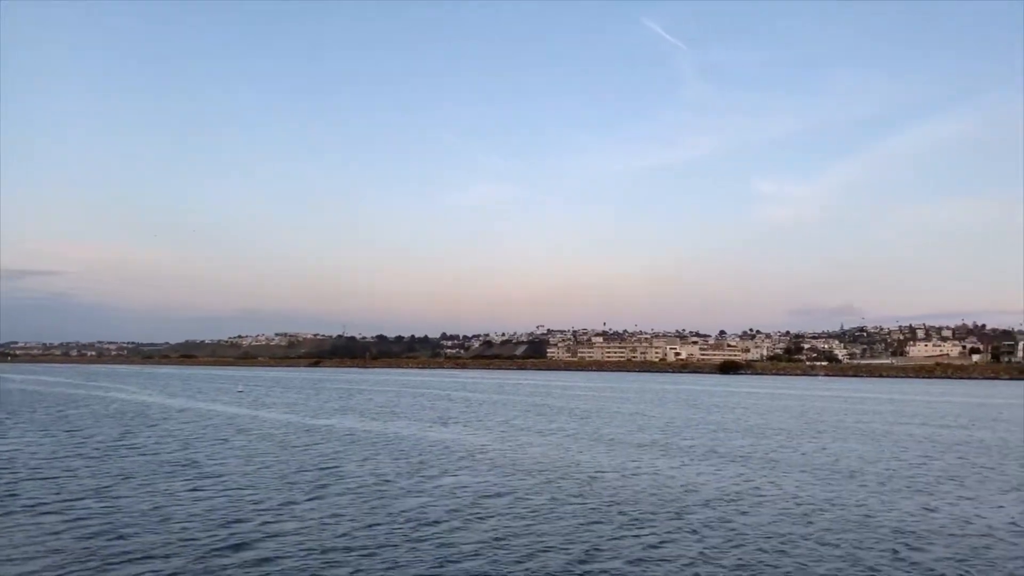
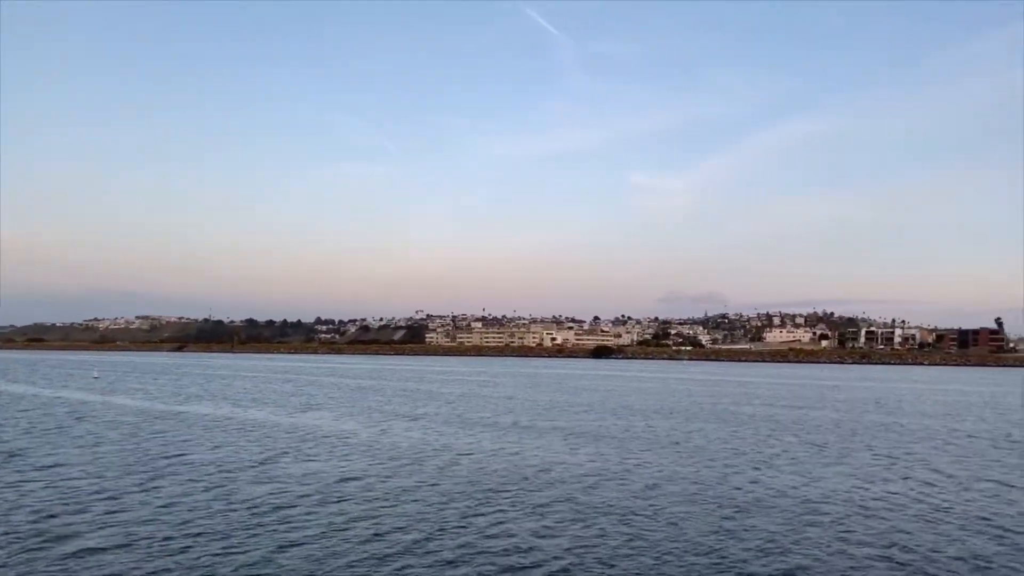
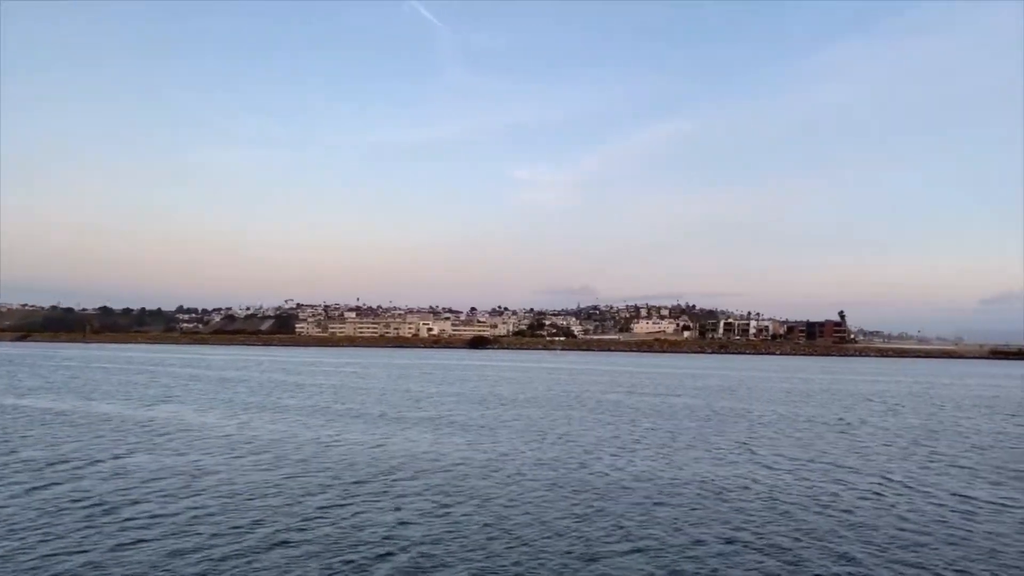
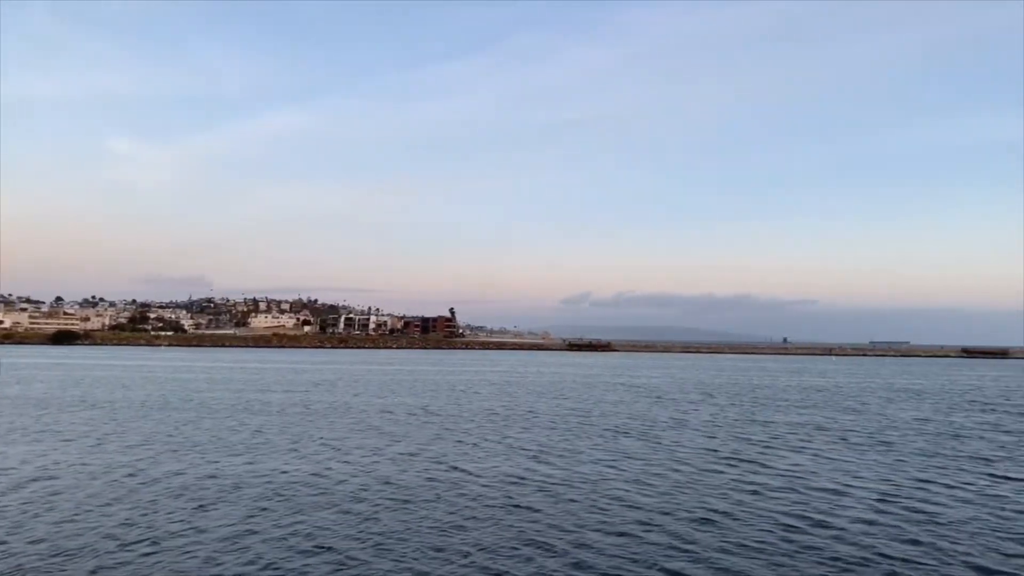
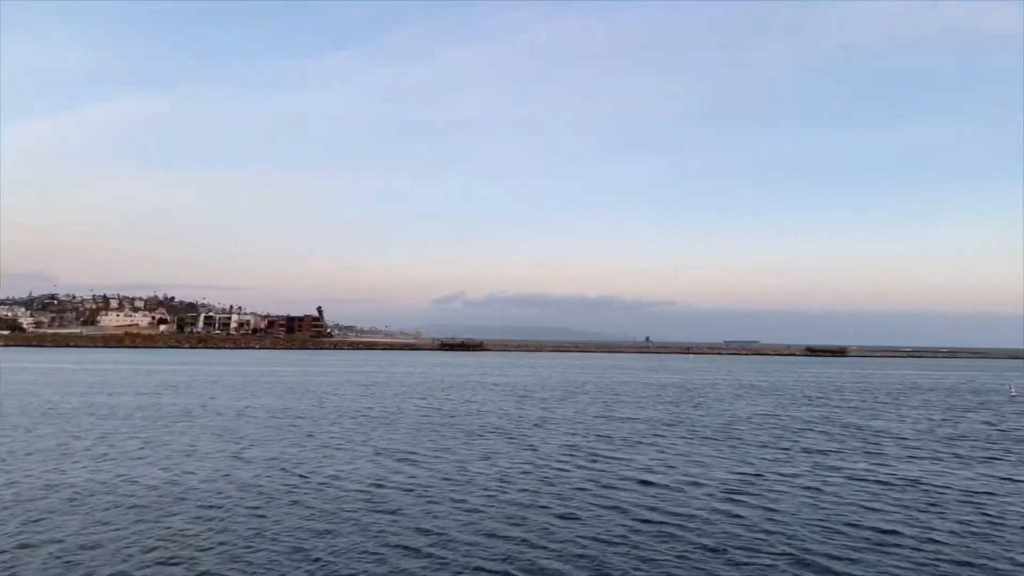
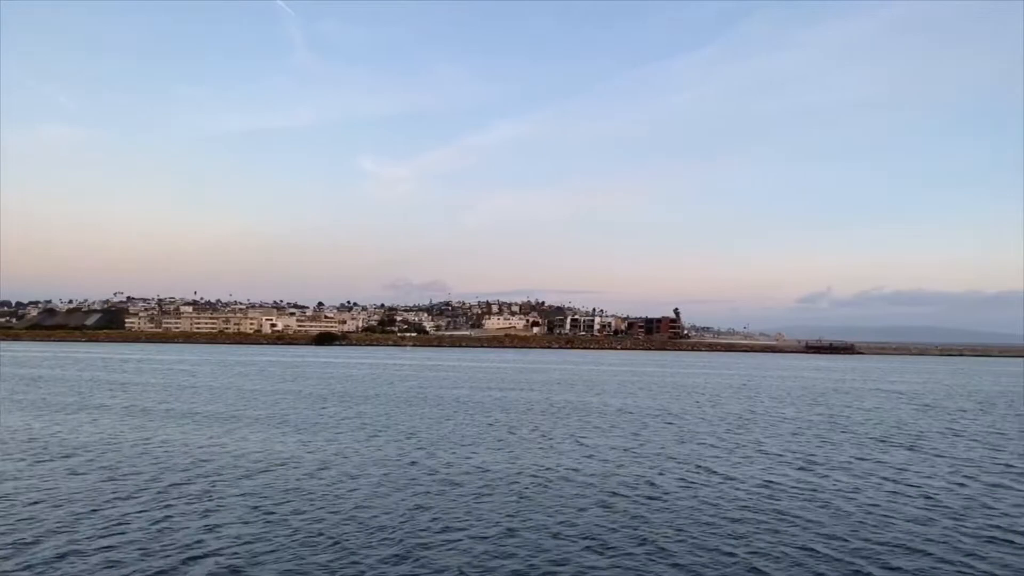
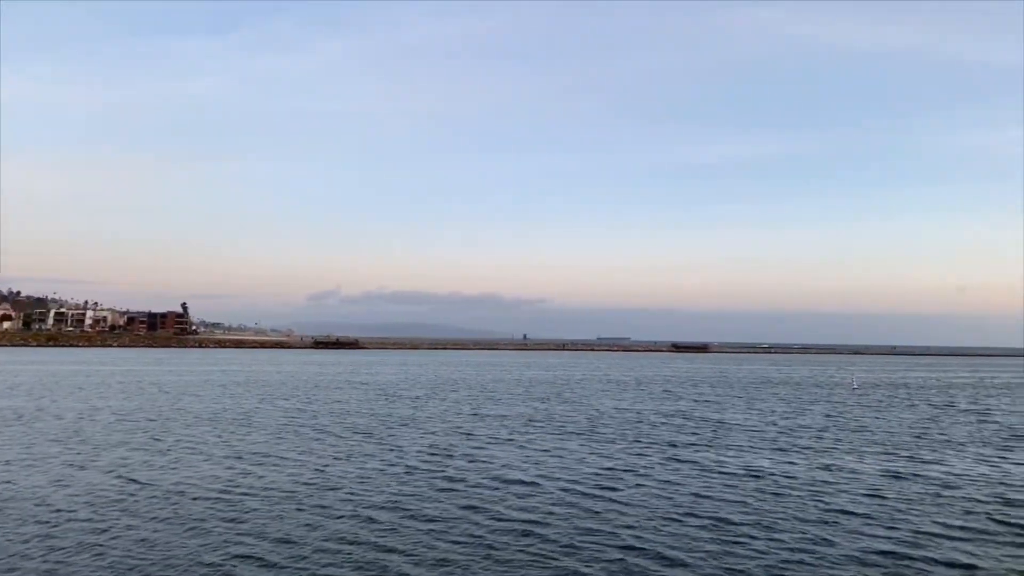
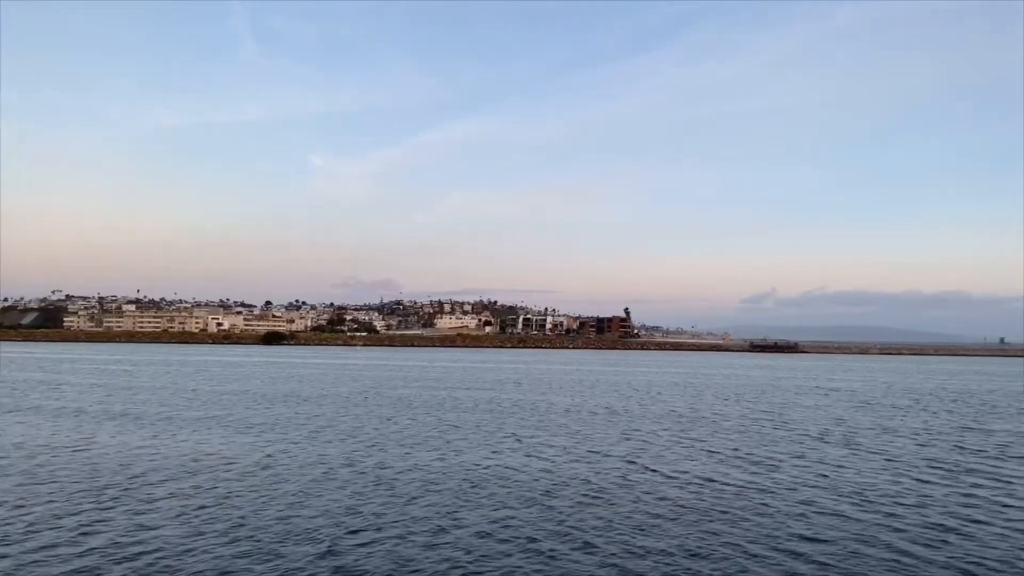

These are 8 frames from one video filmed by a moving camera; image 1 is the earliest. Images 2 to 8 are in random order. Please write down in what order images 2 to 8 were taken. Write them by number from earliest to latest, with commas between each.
2, 3, 6, 8, 4, 5, 7
